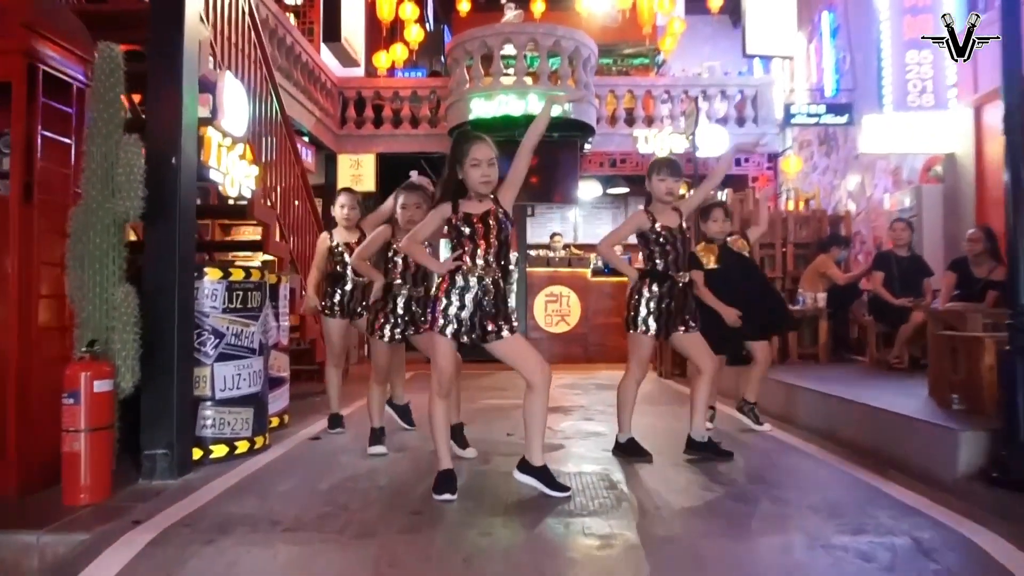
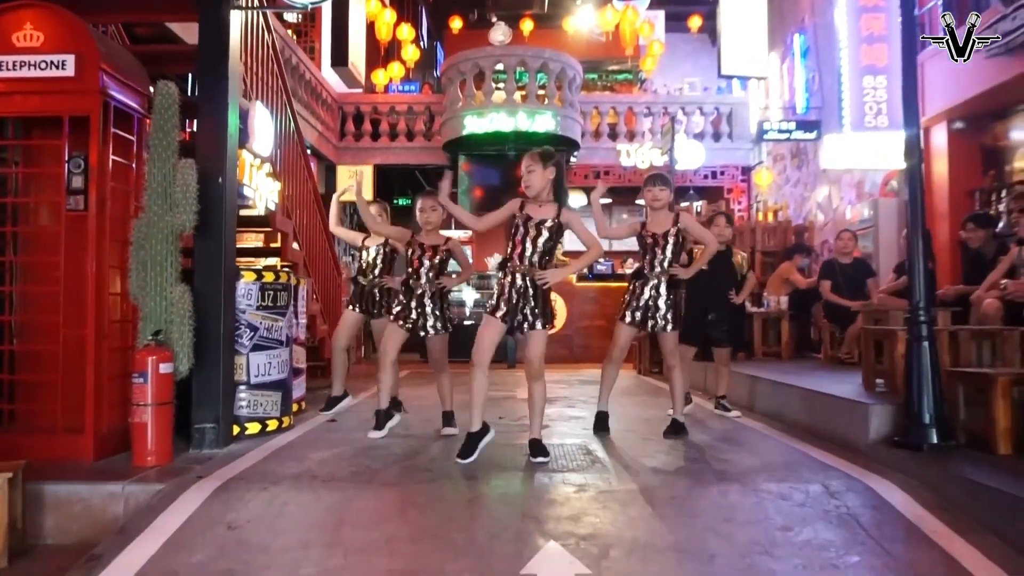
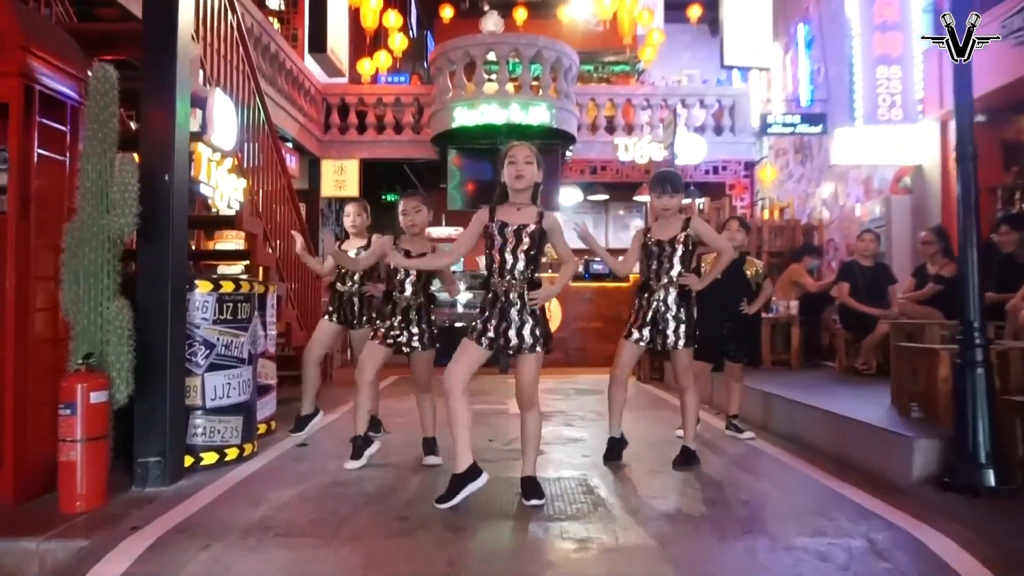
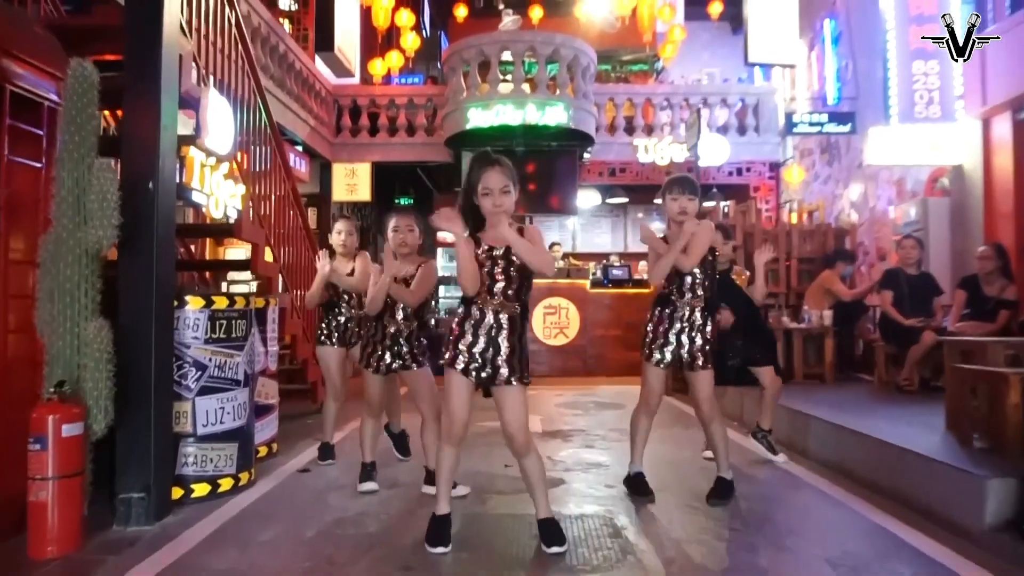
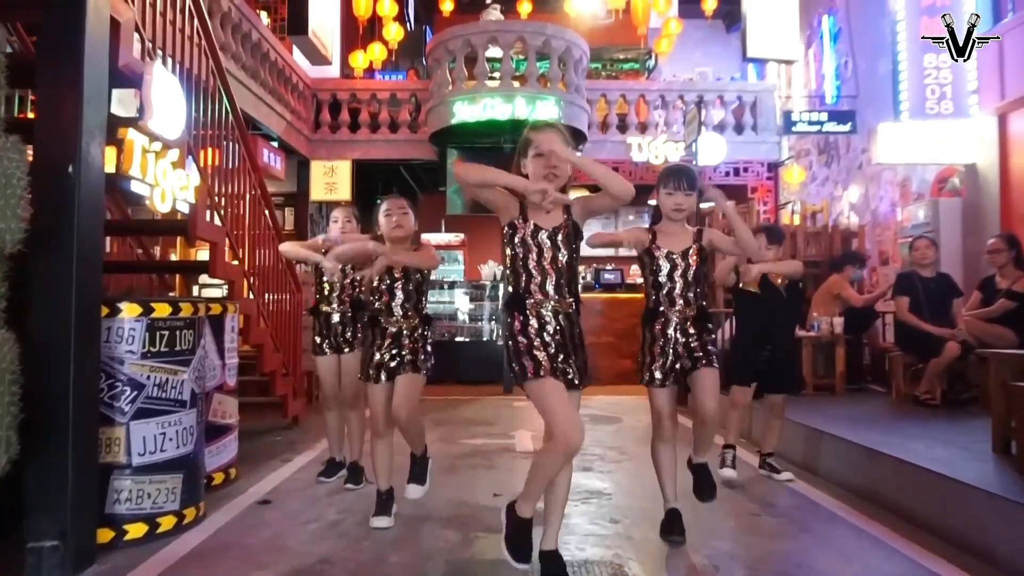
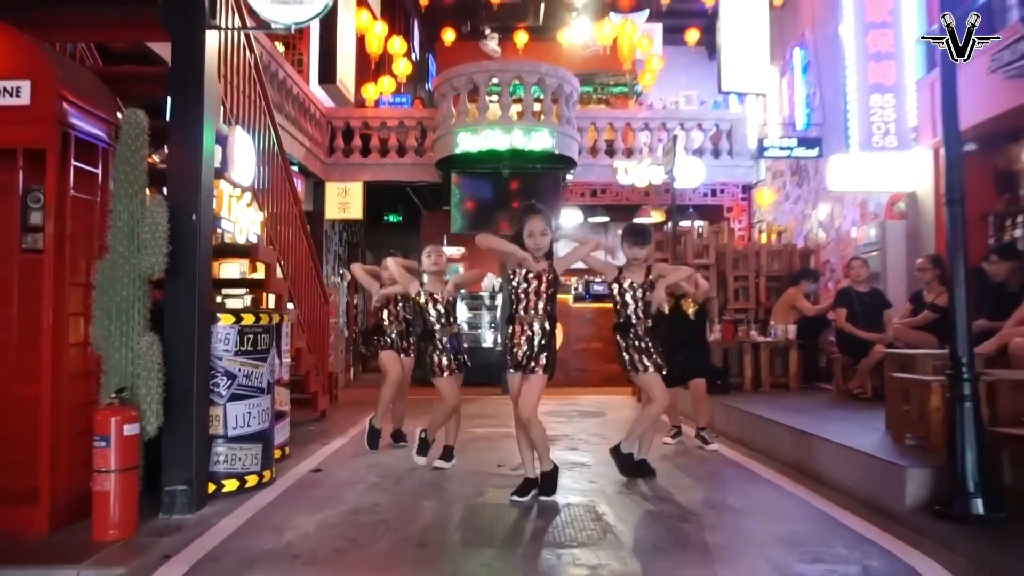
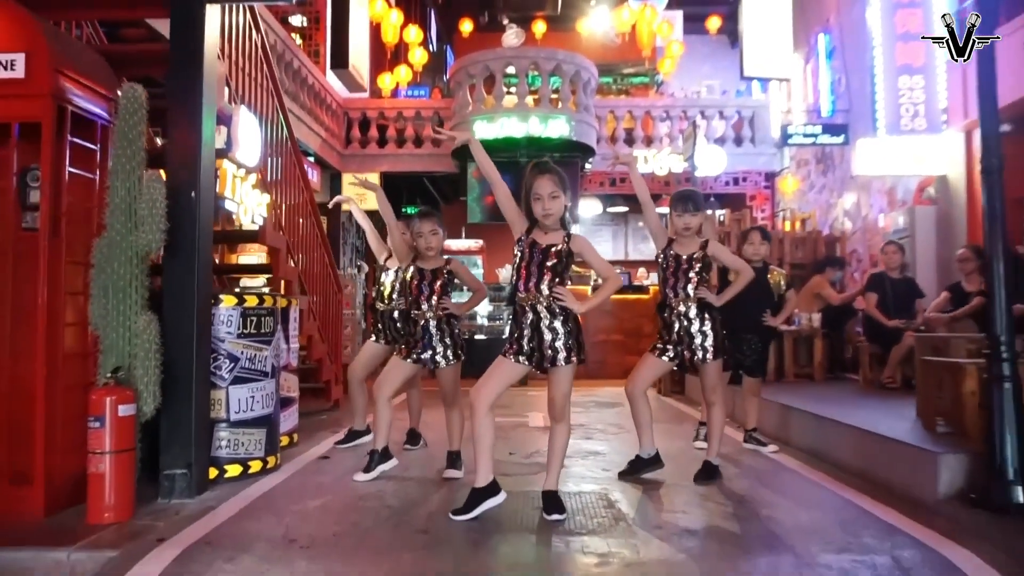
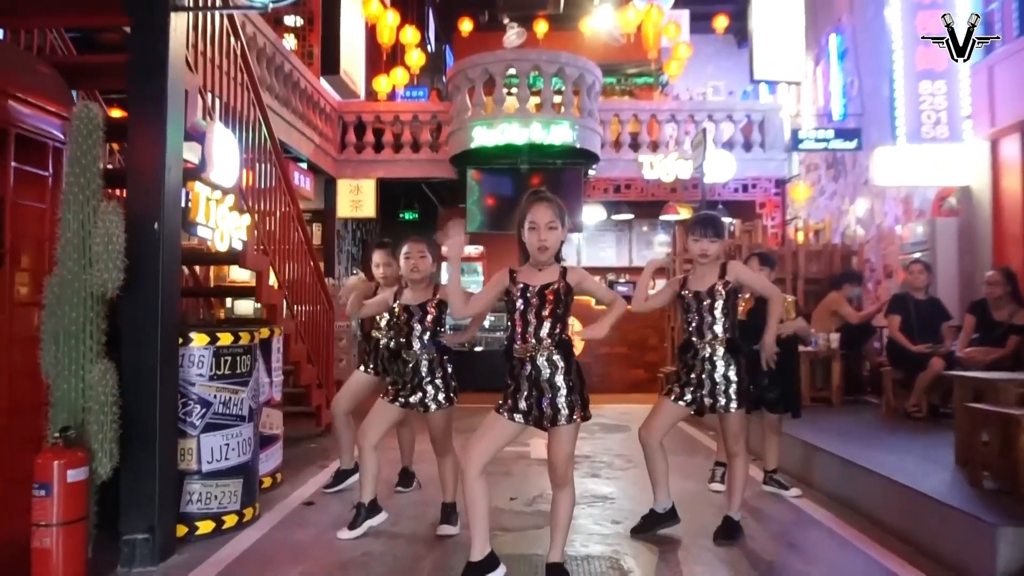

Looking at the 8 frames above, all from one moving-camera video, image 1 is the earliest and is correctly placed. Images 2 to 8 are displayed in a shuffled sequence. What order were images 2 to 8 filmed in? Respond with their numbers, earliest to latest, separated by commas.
4, 8, 7, 2, 3, 5, 6
